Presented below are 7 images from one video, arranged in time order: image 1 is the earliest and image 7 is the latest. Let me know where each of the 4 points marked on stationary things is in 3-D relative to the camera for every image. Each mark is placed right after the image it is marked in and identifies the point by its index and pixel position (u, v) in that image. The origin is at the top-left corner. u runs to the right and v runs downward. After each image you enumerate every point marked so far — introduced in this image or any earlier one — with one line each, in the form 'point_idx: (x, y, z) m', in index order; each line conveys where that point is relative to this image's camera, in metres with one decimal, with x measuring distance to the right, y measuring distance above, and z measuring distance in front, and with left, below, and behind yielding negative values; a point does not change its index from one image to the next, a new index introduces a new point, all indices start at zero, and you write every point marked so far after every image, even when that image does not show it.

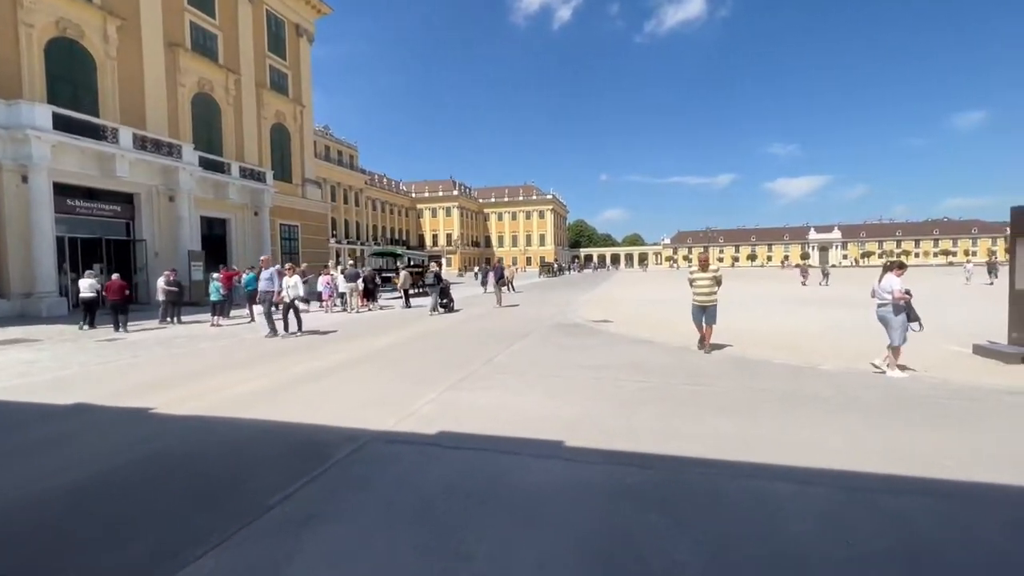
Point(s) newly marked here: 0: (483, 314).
0: (-1.1, -1.0, +18.7) m
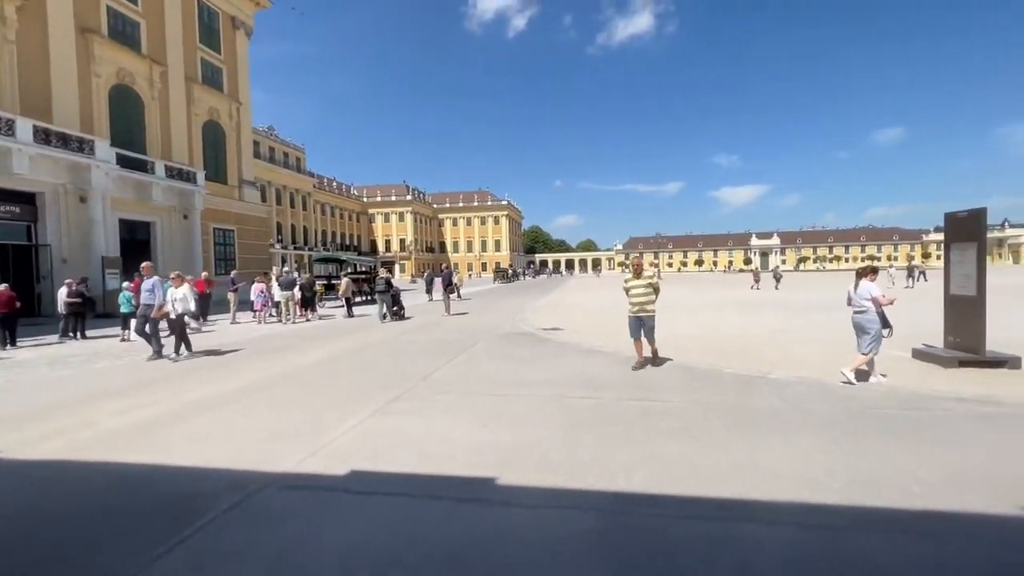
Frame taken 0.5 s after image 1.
0: (-3.0, -1.3, +17.8) m
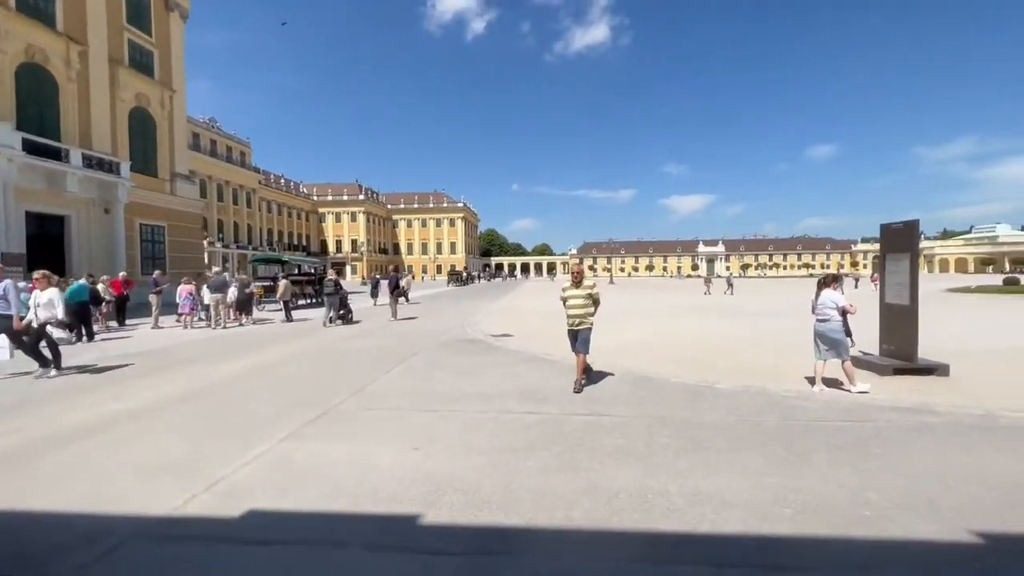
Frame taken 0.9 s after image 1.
0: (-4.8, -1.4, +16.9) m
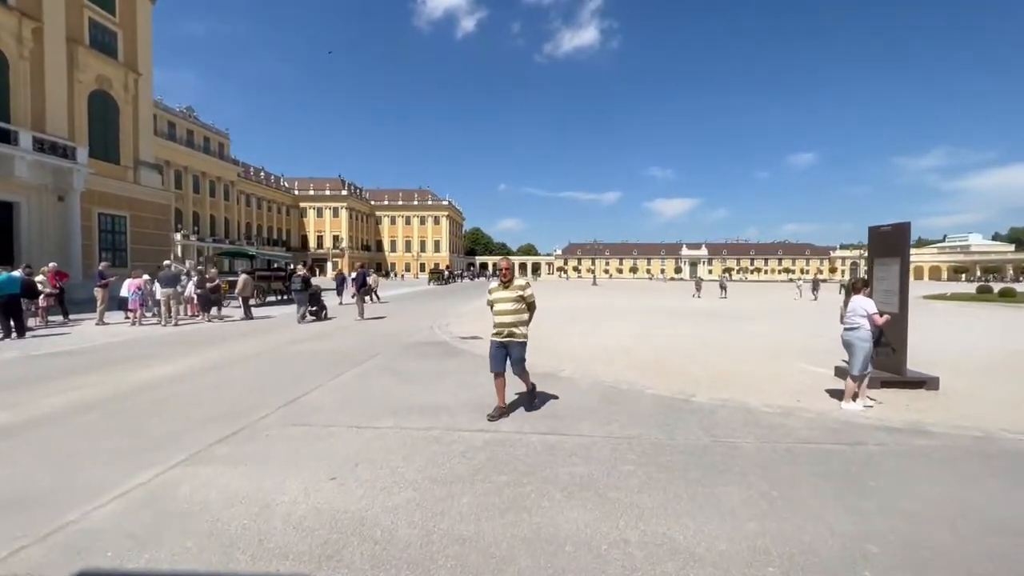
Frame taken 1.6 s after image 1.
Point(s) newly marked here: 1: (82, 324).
0: (-5.8, -1.3, +15.9) m
1: (-14.8, -1.2, +16.3) m
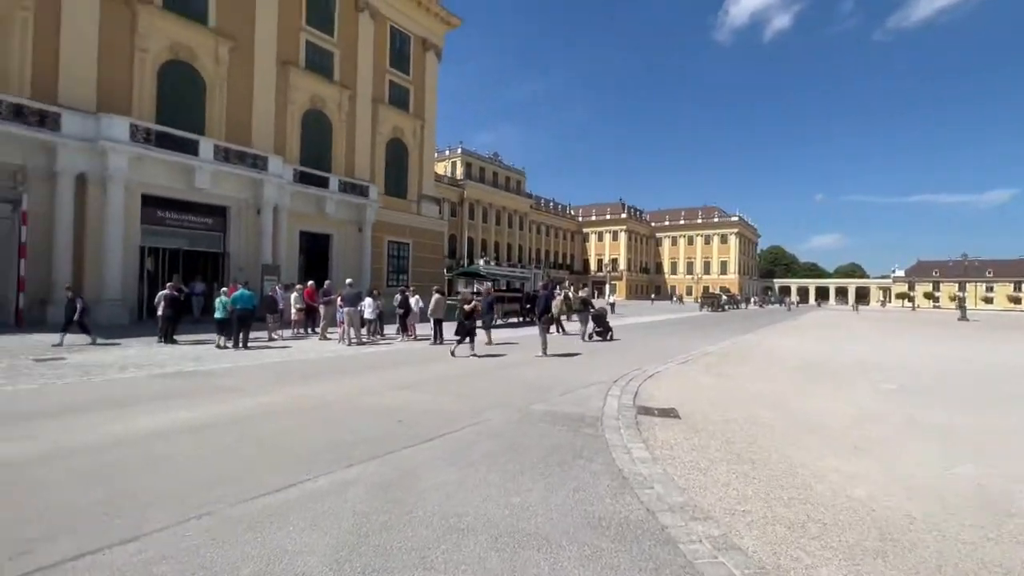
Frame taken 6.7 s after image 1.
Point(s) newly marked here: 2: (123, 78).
0: (-0.2, -2.0, +12.1) m
1: (-7.5, -1.9, +17.5) m
2: (-15.2, +8.2, +18.4) m
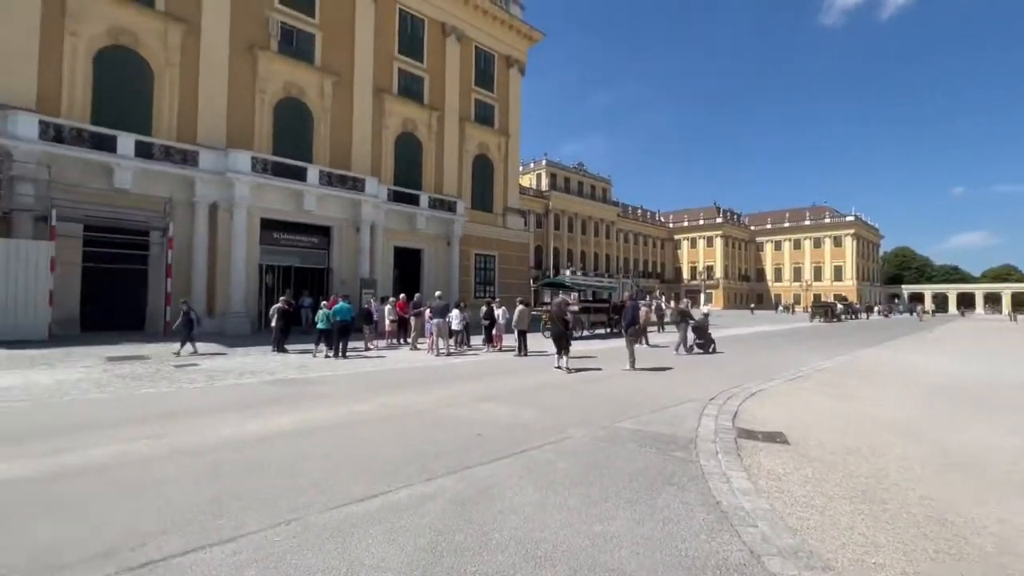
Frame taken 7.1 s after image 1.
0: (+1.9, -2.3, +11.7) m
1: (-4.2, -2.3, +18.3) m
2: (-11.8, +7.6, +20.9) m
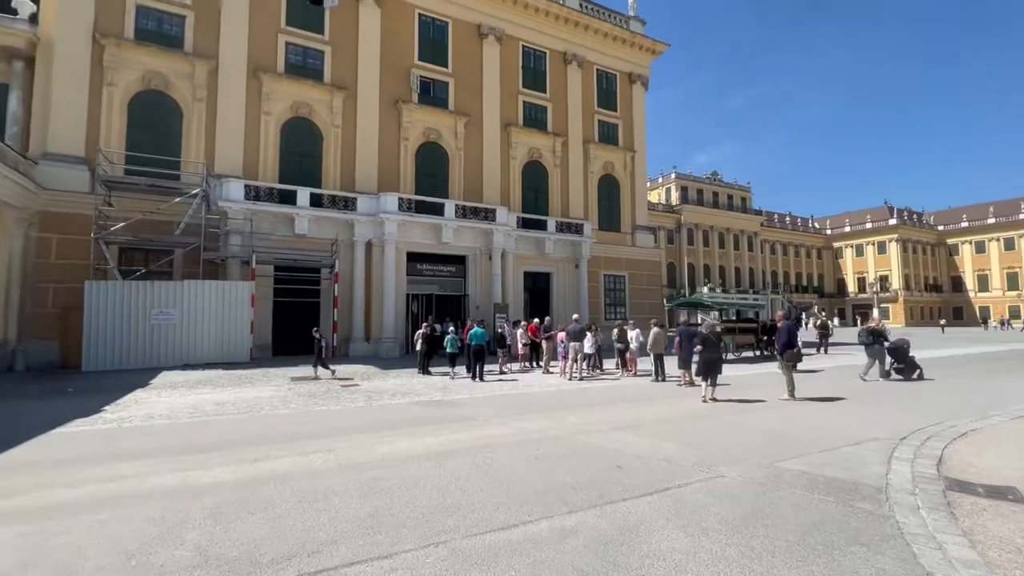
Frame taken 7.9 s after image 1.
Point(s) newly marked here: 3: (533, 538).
0: (+5.1, -2.7, +10.6) m
1: (+0.9, -3.3, +18.5) m
2: (-5.9, +6.2, +23.5) m
3: (+0.2, -2.3, +4.3) m
